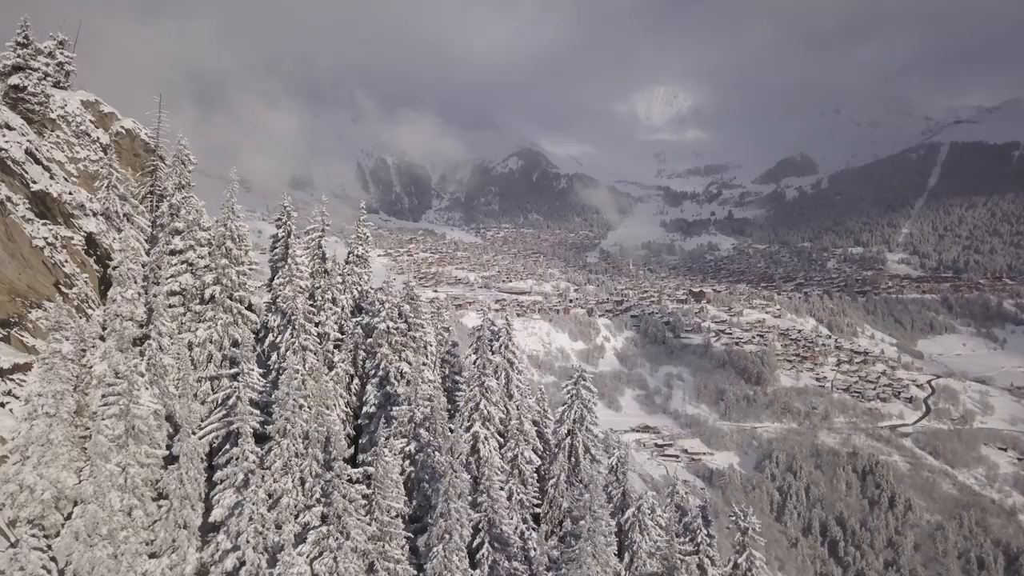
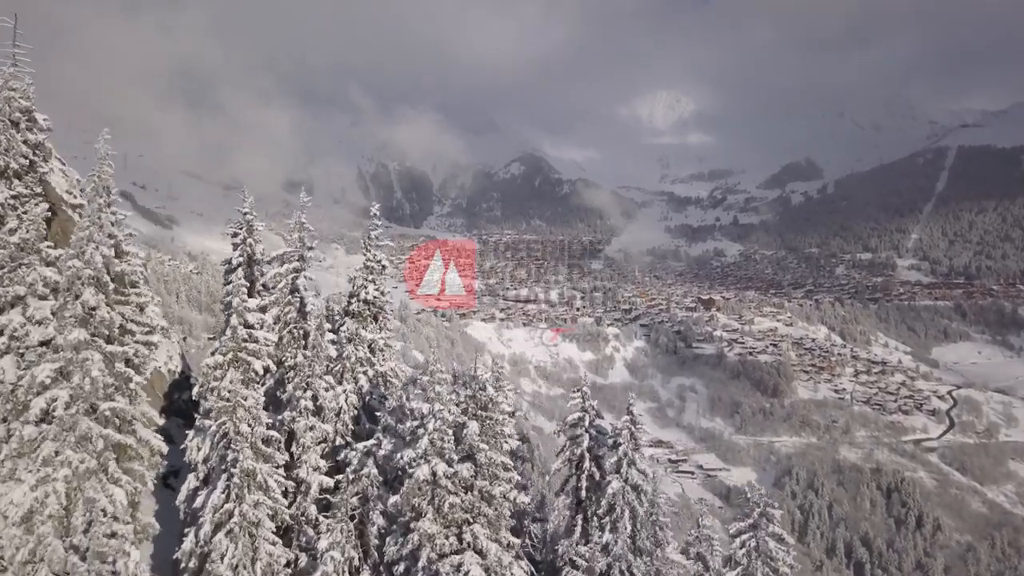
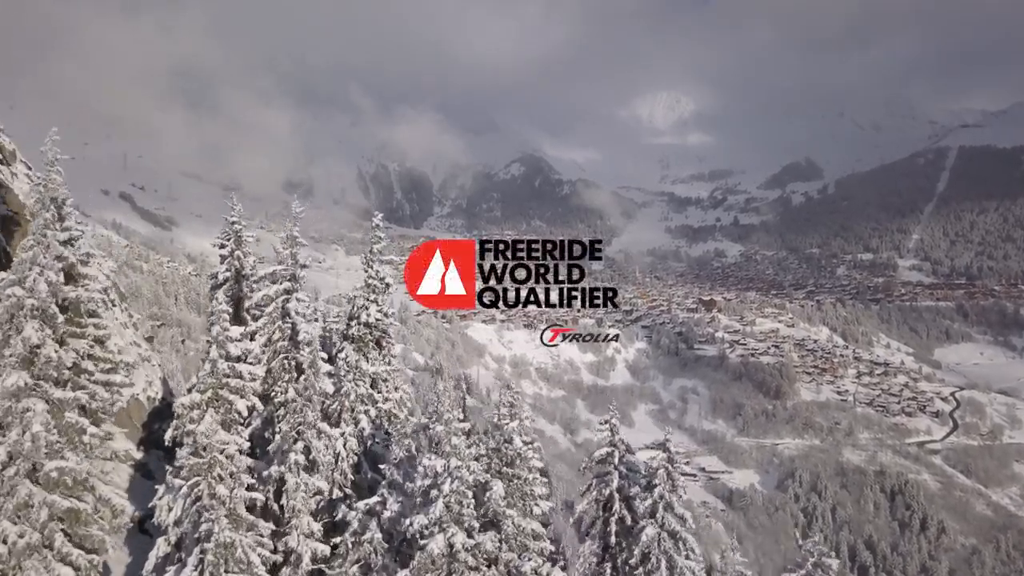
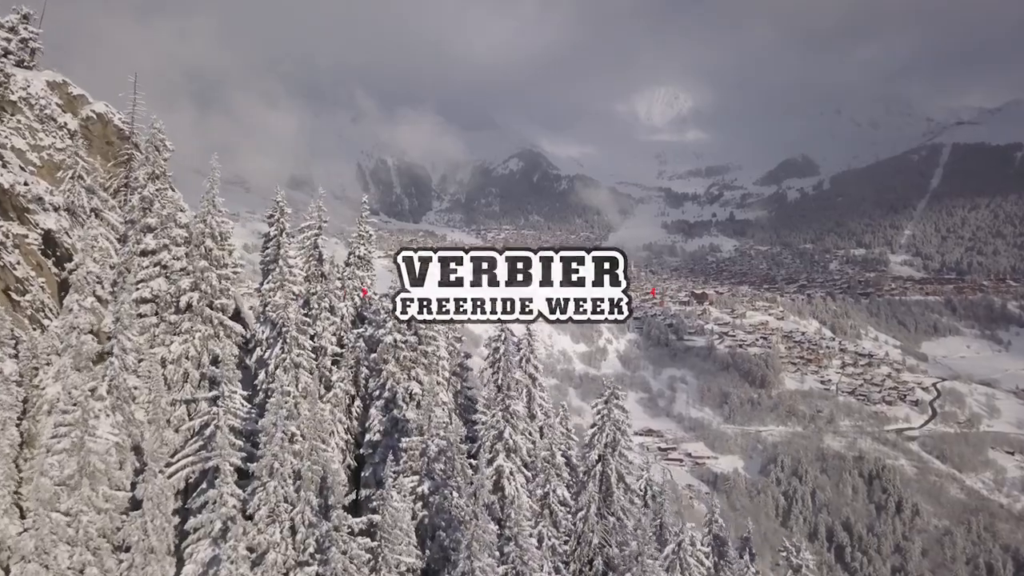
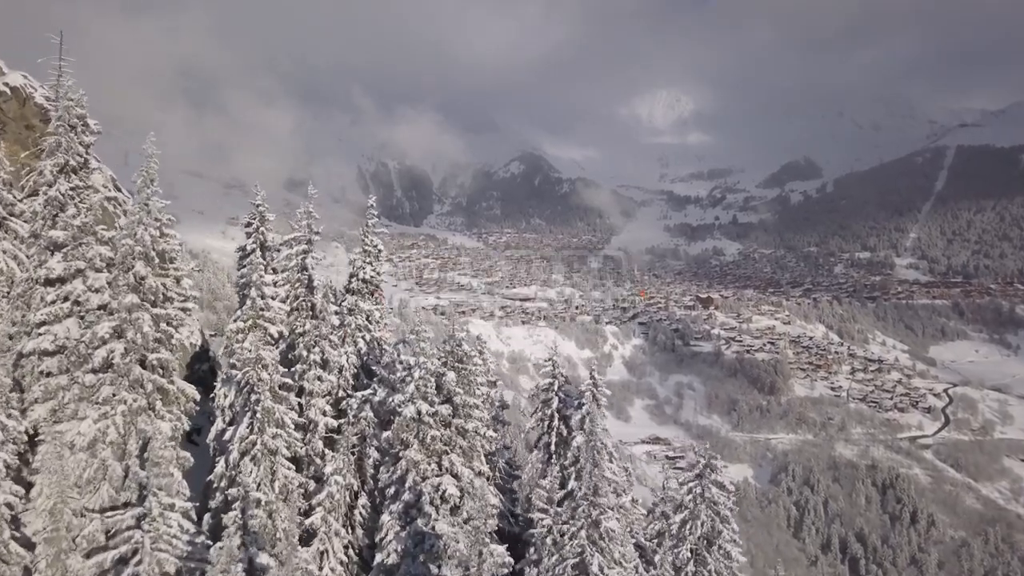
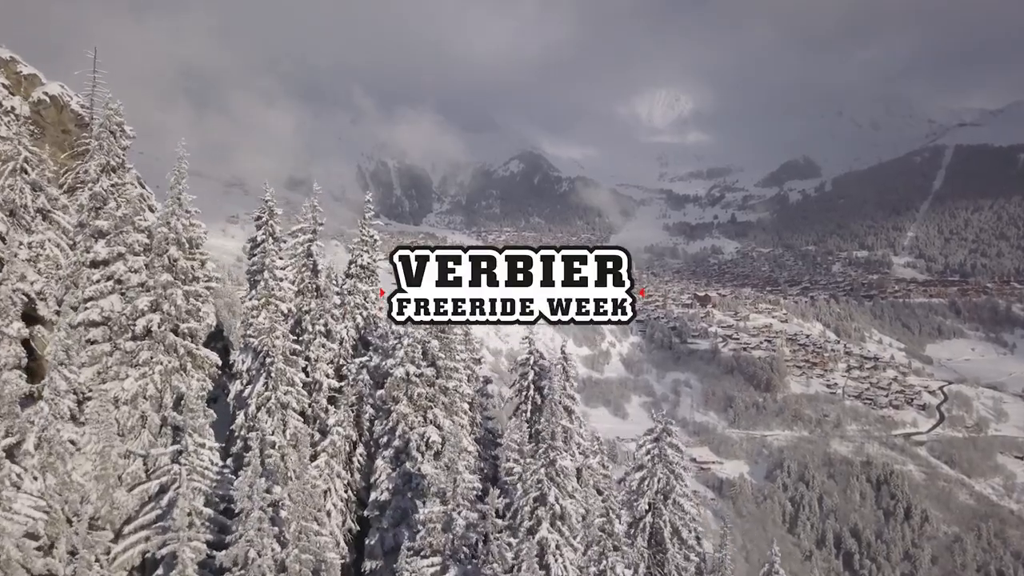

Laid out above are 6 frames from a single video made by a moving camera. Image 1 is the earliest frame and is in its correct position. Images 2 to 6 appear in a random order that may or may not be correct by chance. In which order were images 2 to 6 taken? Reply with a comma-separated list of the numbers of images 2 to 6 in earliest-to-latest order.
4, 6, 5, 2, 3
